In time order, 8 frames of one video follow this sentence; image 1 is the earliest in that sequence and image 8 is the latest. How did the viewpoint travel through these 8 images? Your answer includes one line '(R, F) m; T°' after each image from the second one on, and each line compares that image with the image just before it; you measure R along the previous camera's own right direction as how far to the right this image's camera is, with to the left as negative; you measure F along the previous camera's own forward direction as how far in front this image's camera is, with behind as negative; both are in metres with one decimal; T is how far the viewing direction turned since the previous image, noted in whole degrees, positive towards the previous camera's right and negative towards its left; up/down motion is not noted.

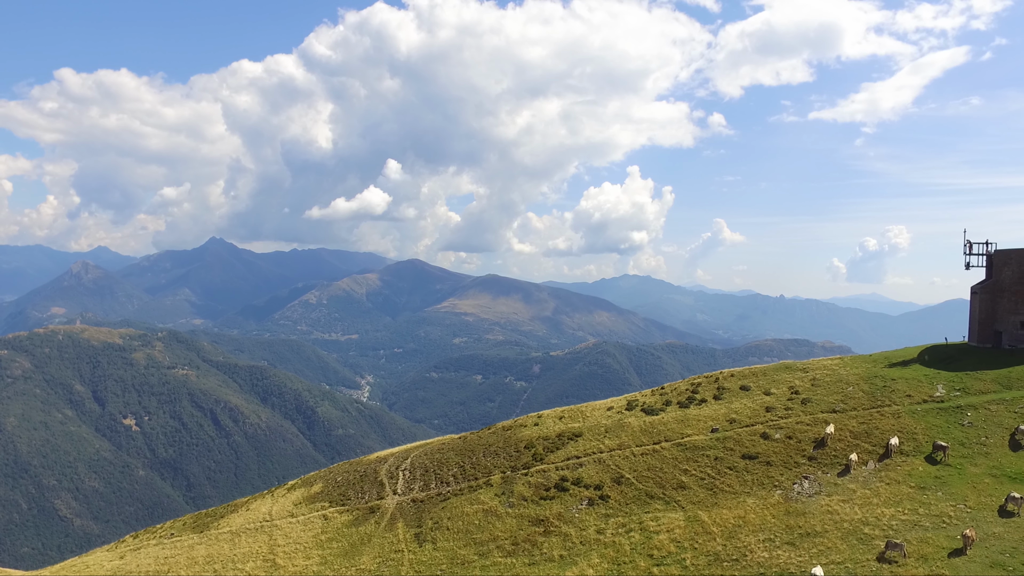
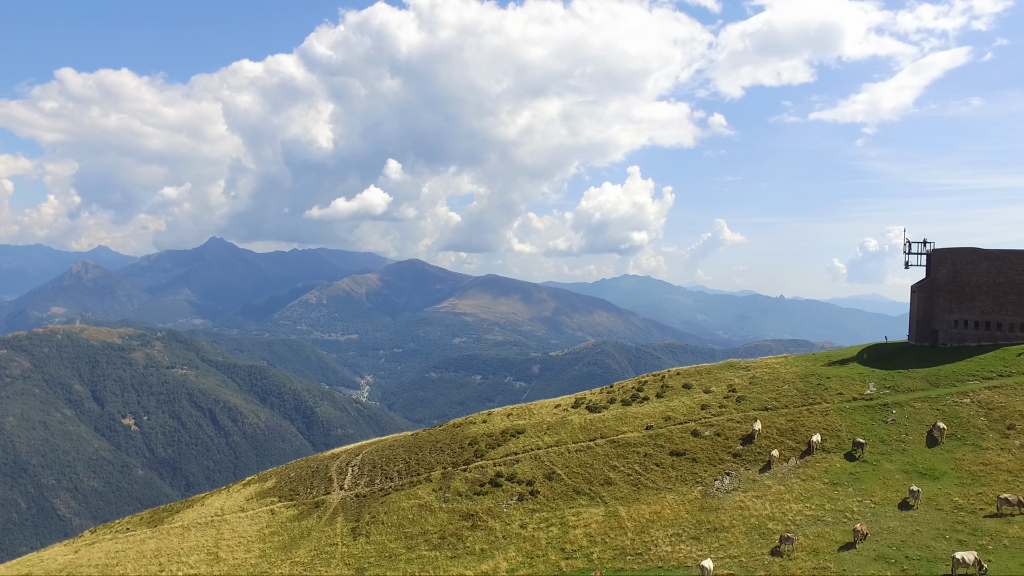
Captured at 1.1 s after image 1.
(+4.7, -0.6) m; 0°
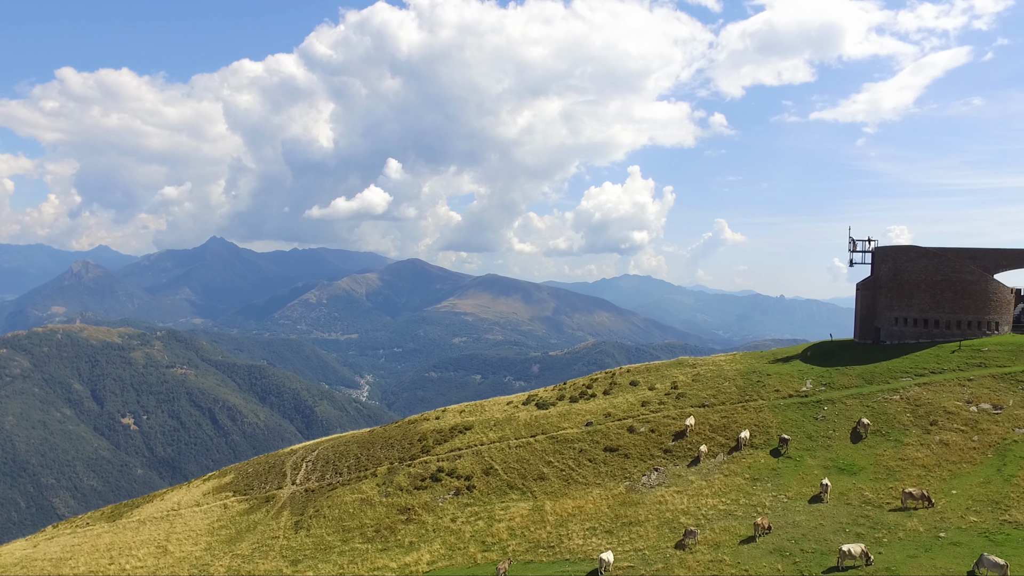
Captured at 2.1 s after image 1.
(+4.4, -0.5) m; 0°
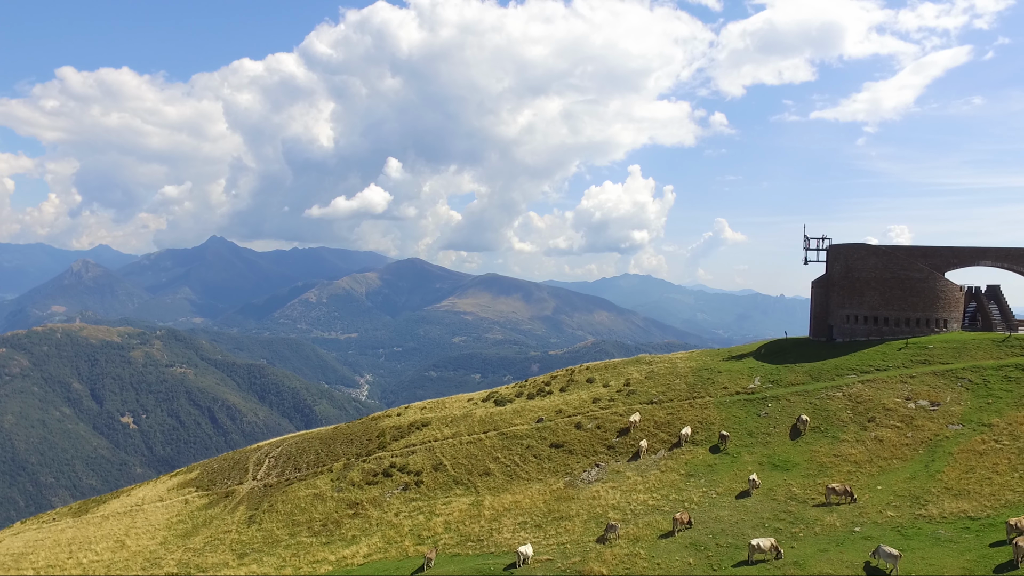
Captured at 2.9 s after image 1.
(+3.7, -0.3) m; 0°
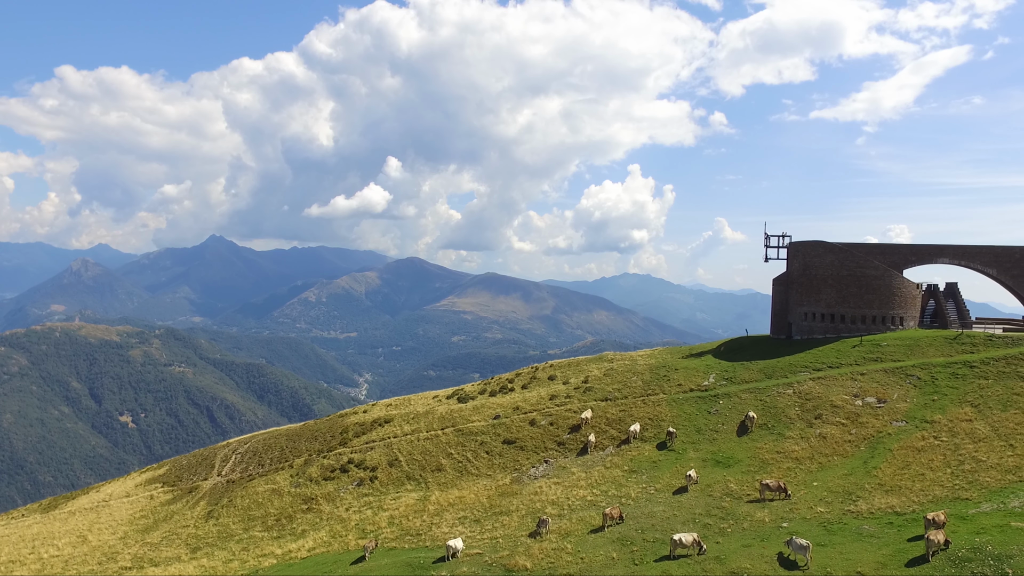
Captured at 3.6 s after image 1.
(+3.2, -0.1) m; 0°
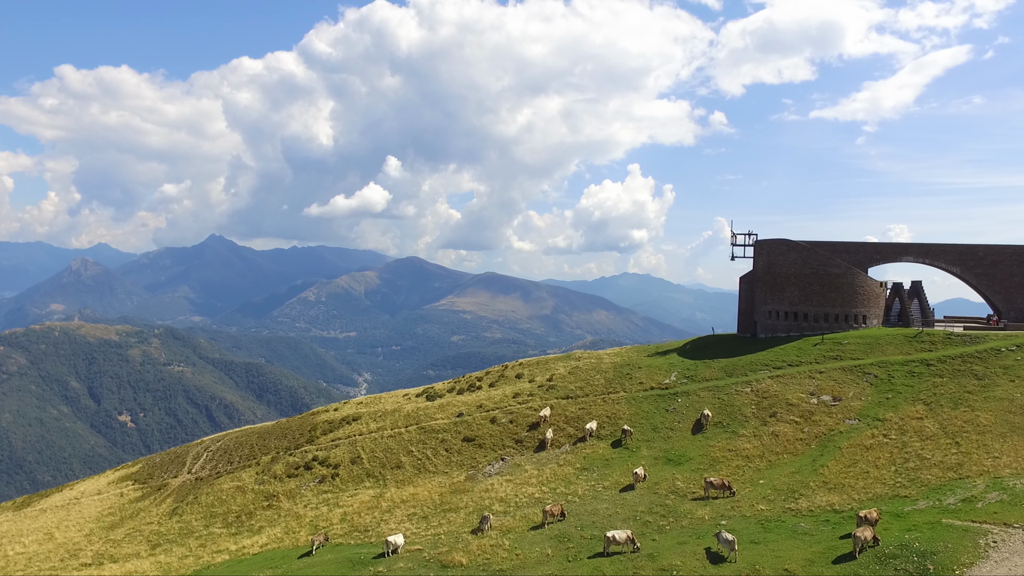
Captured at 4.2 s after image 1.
(+2.8, 0.0) m; 0°
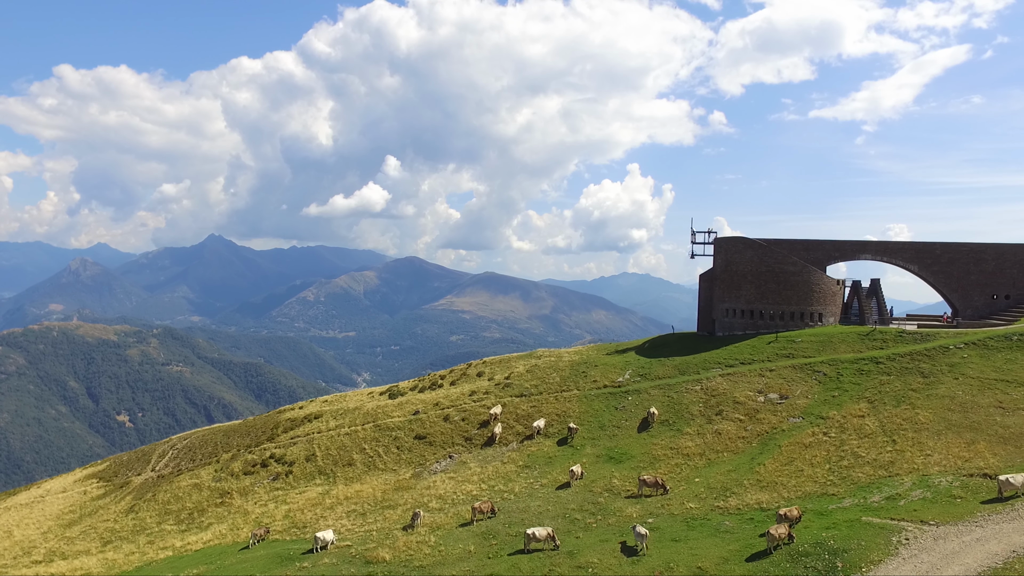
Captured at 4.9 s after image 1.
(+3.3, +0.1) m; 0°
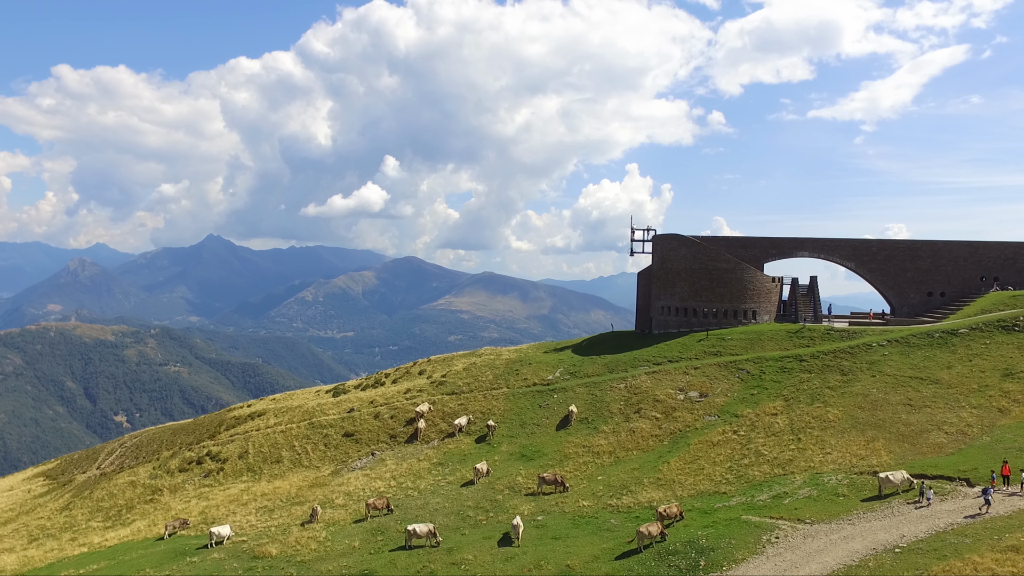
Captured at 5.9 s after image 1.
(+5.0, +0.3) m; 0°
